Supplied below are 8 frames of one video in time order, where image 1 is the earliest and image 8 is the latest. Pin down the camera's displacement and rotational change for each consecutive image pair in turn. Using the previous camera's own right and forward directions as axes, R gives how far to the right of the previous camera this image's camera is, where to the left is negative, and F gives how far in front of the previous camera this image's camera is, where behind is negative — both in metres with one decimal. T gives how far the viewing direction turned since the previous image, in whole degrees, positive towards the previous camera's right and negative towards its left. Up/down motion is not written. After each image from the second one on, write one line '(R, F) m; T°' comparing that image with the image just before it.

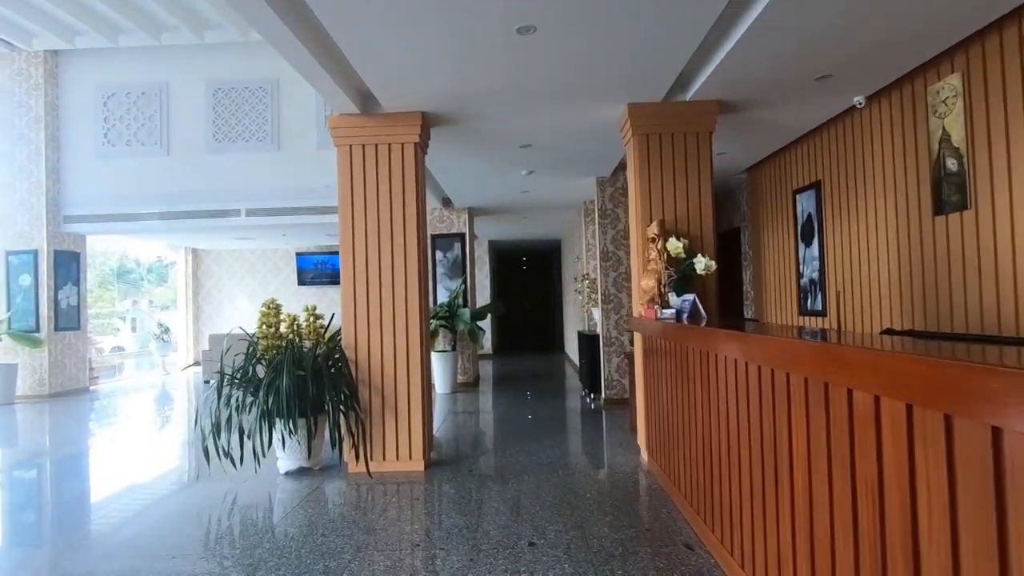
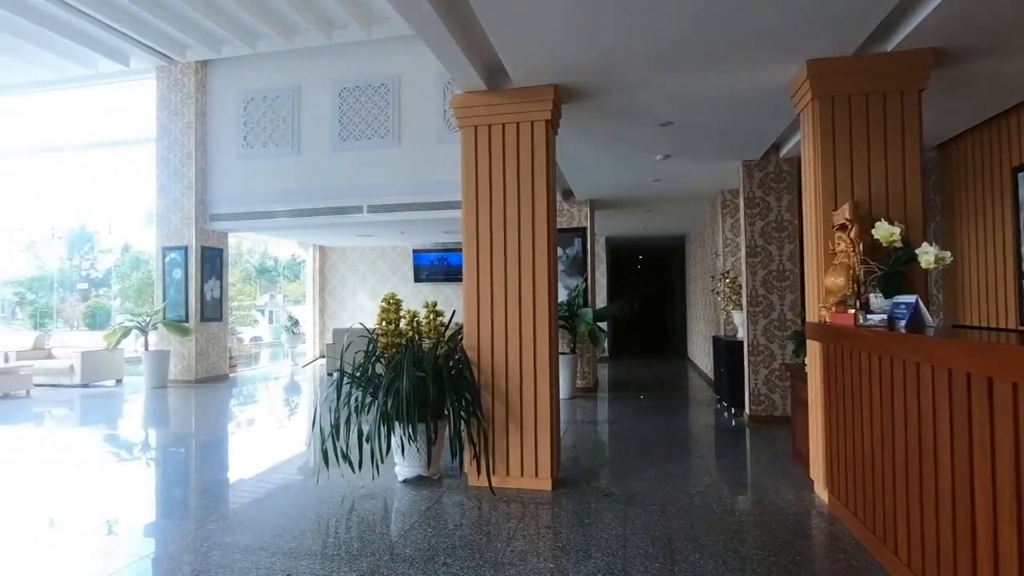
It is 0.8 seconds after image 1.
(-0.2, +0.4) m; -11°
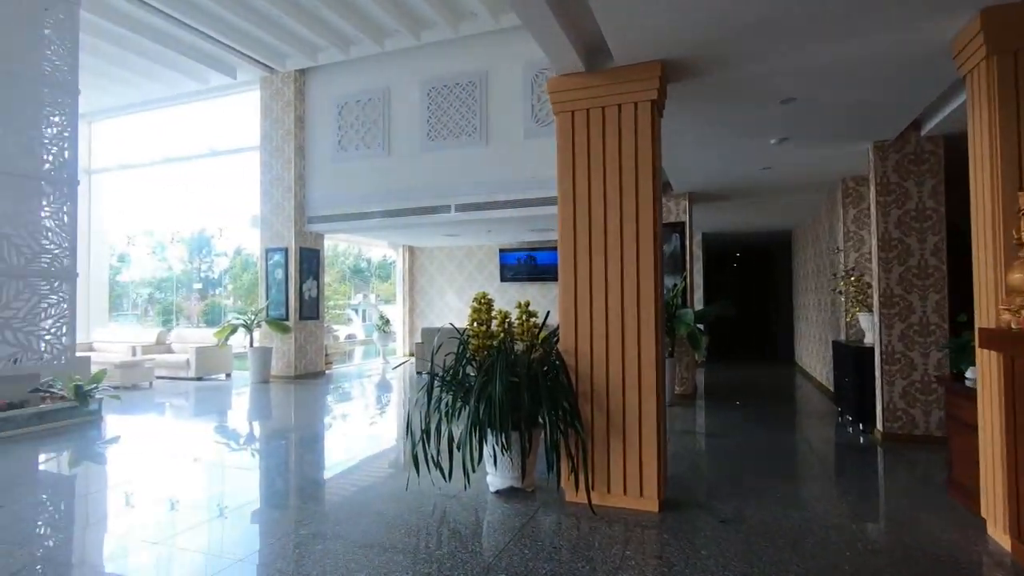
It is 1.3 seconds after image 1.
(-0.1, +0.3) m; -9°
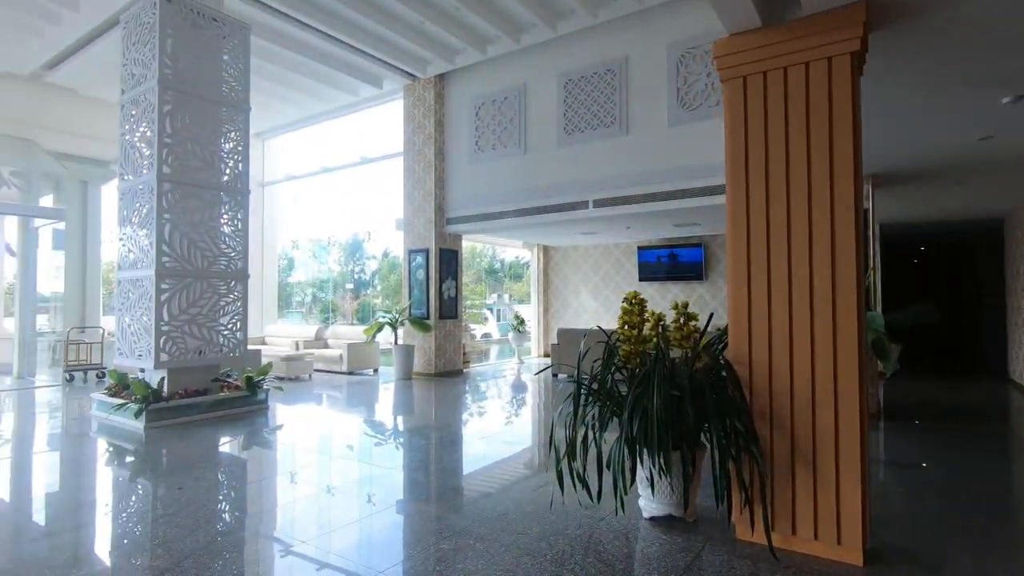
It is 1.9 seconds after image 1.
(-0.1, +0.3) m; -14°
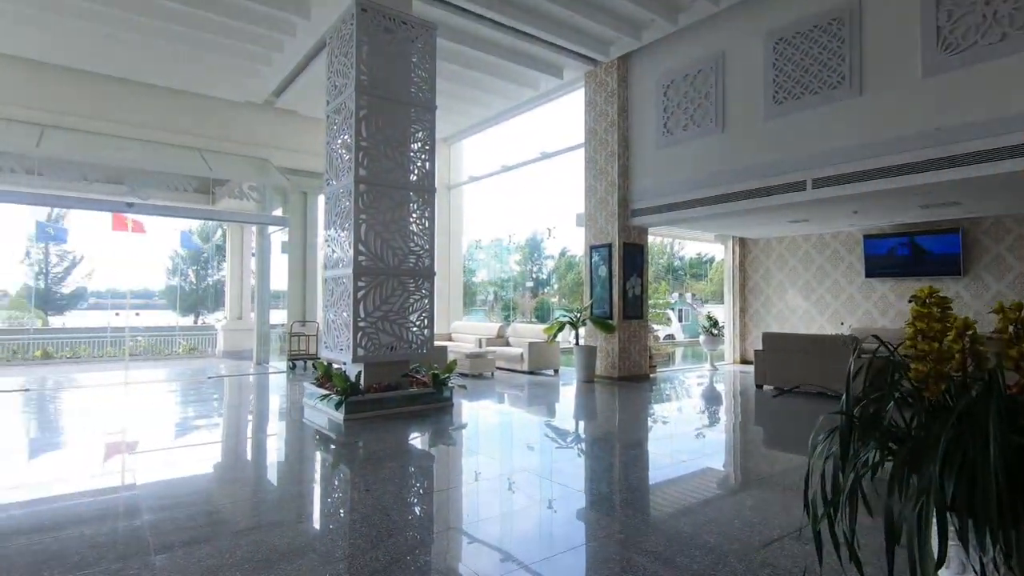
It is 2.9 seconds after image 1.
(-0.2, +0.5) m; -18°
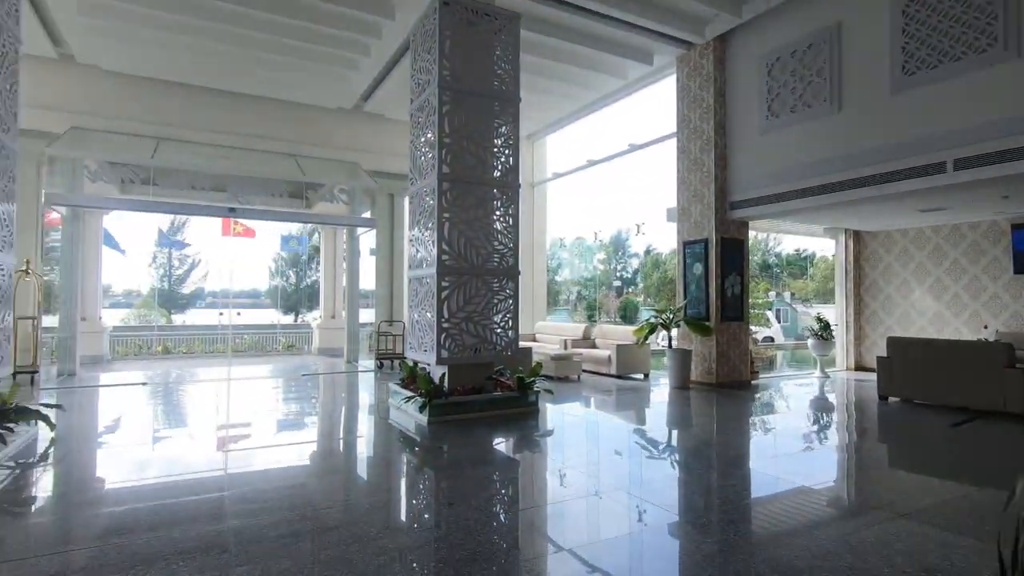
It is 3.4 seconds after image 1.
(-0.1, +0.3) m; -9°
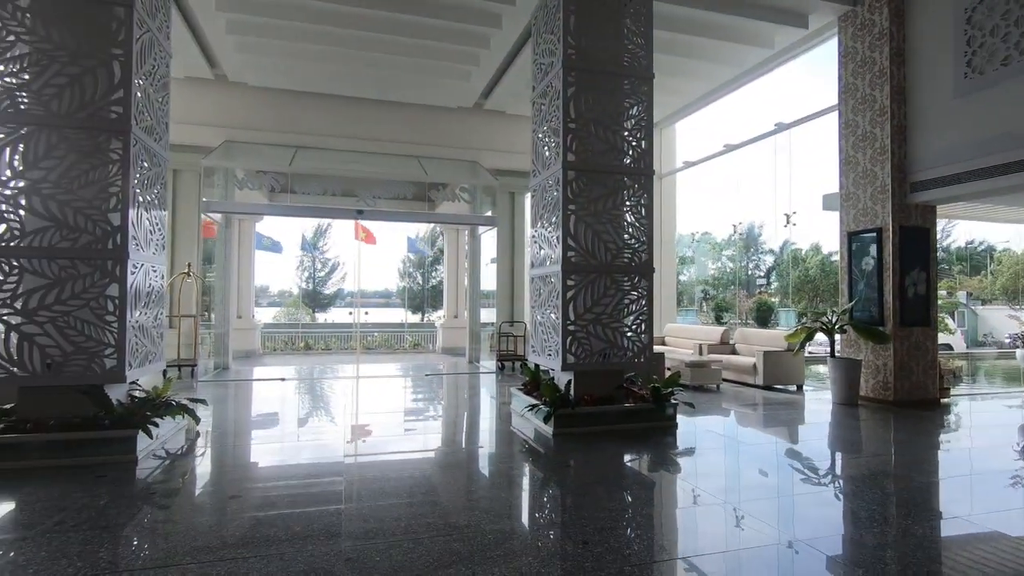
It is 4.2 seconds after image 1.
(-0.1, +0.5) m; -12°
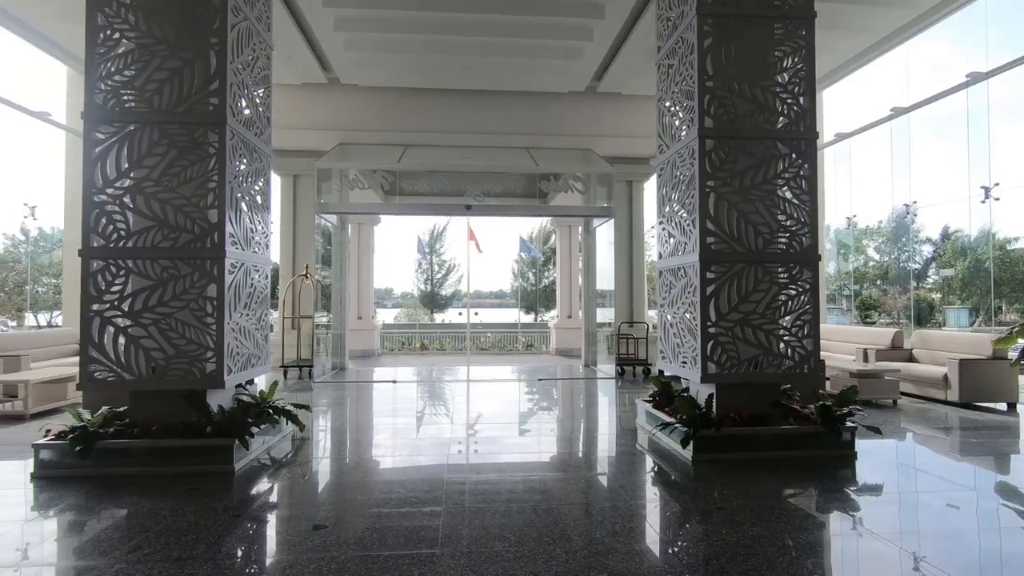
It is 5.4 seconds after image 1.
(-0.1, +0.7) m; -12°
